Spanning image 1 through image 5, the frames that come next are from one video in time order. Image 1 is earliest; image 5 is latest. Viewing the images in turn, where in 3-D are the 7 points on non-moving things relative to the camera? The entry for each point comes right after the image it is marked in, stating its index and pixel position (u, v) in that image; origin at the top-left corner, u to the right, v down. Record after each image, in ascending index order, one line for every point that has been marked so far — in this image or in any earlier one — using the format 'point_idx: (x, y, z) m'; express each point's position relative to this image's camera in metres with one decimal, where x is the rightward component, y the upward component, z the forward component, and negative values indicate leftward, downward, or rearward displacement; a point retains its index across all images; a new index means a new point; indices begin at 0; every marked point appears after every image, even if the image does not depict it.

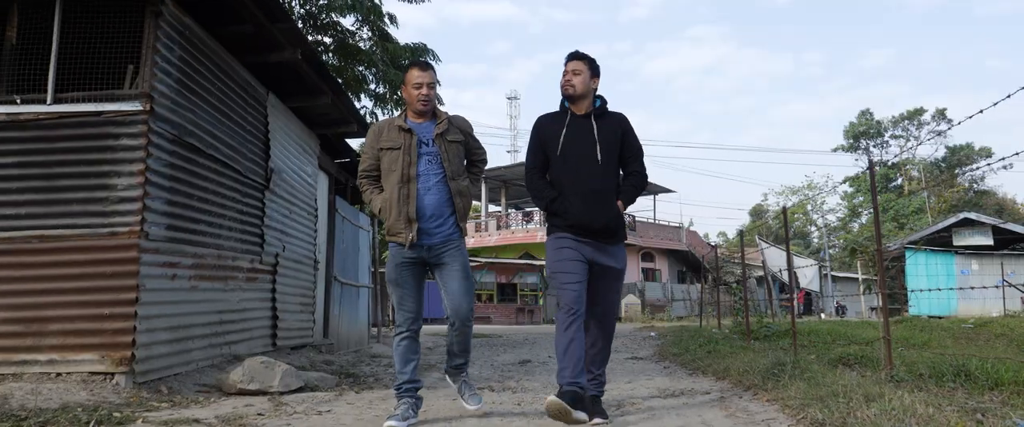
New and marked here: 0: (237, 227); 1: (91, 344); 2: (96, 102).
0: (-2.3, -0.1, +6.2) m
1: (-2.6, -0.8, +4.6) m
2: (-2.7, +0.7, +4.9) m
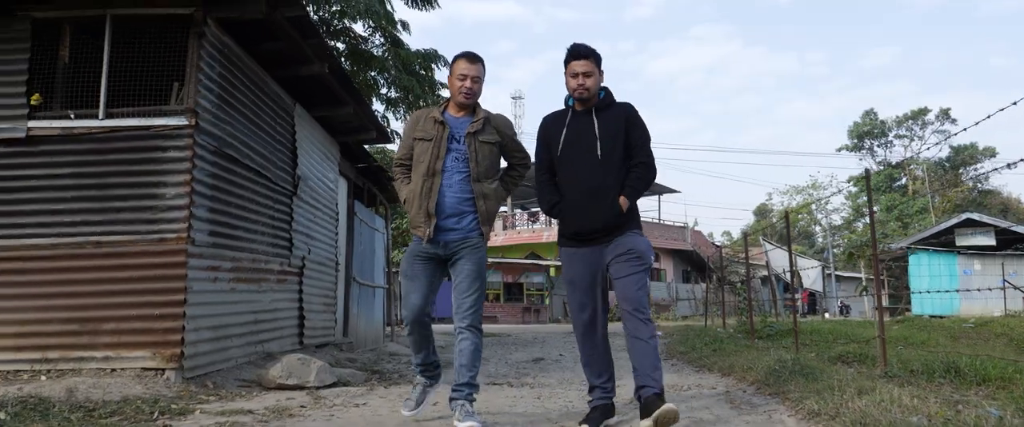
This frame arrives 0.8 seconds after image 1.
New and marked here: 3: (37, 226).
0: (-2.1, -0.2, +6.6) m
1: (-2.4, -0.9, +5.0) m
2: (-2.6, +0.7, +5.2) m
3: (-3.3, -0.1, +5.2) m
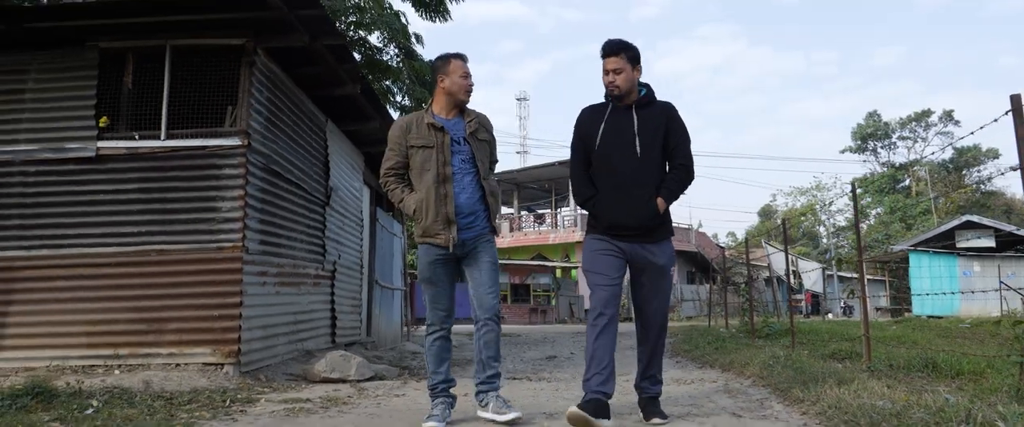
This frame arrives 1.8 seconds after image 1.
0: (-2.0, -0.2, +7.2) m
1: (-2.3, -0.9, +5.6) m
2: (-2.4, +0.6, +5.8) m
3: (-3.1, -0.2, +5.8) m
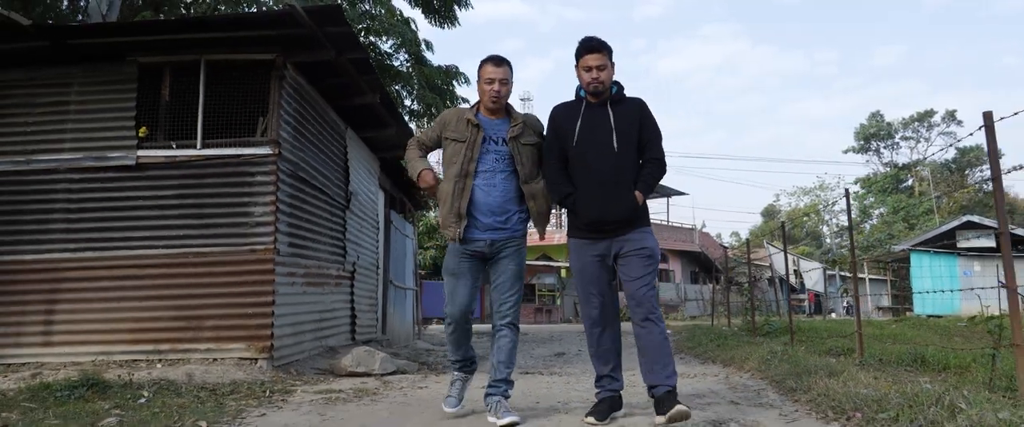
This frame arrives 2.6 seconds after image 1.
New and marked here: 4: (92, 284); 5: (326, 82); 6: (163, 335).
0: (-1.9, -0.3, +7.6) m
1: (-2.2, -1.0, +6.0) m
2: (-2.3, +0.6, +6.2) m
3: (-3.0, -0.2, +6.2) m
4: (-3.4, -0.6, +6.1) m
5: (-1.8, +1.3, +7.1) m
6: (-2.8, -1.0, +6.0) m
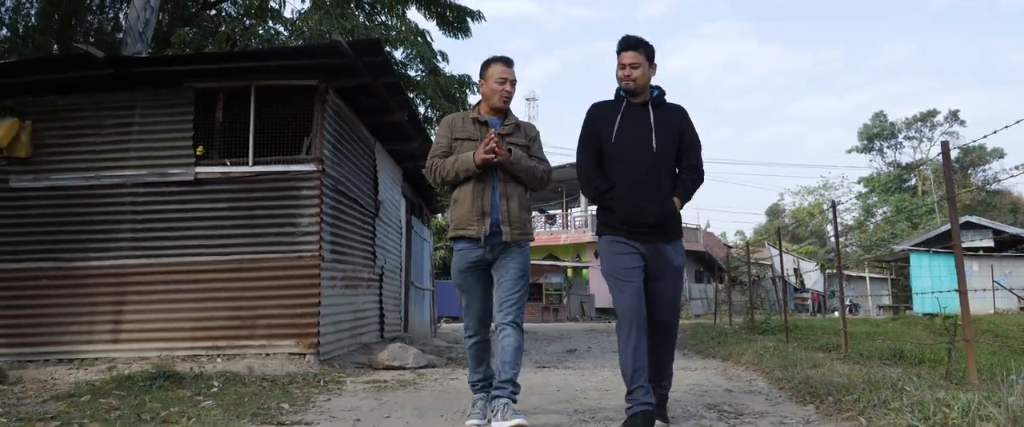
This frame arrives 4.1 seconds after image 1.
0: (-1.7, -0.4, +8.3) m
1: (-2.0, -1.1, +6.7) m
2: (-2.1, +0.5, +6.9) m
3: (-2.8, -0.3, +6.9) m
4: (-3.3, -0.7, +6.8) m
5: (-1.6, +1.2, +7.8) m
6: (-2.6, -1.1, +6.7) m
